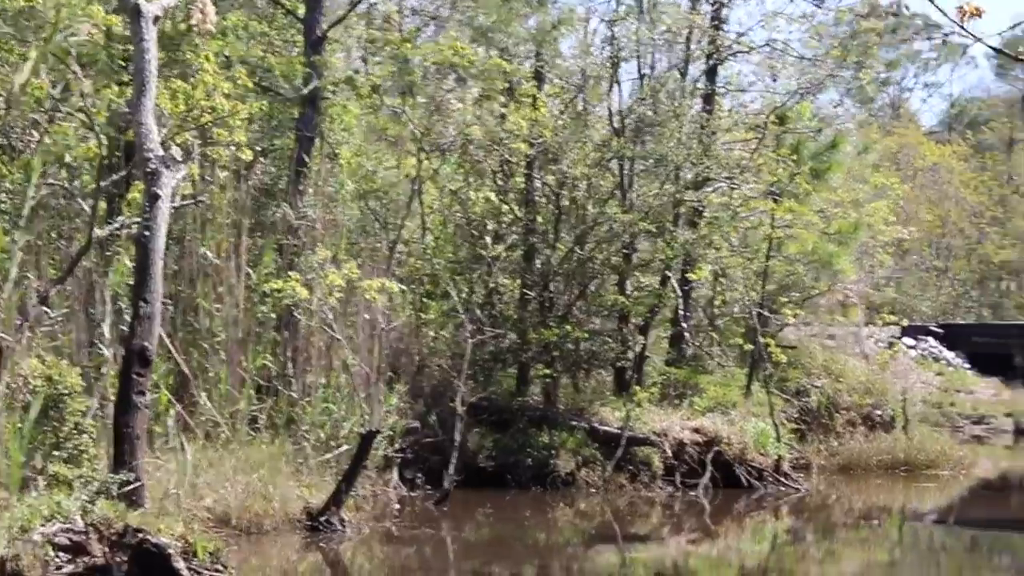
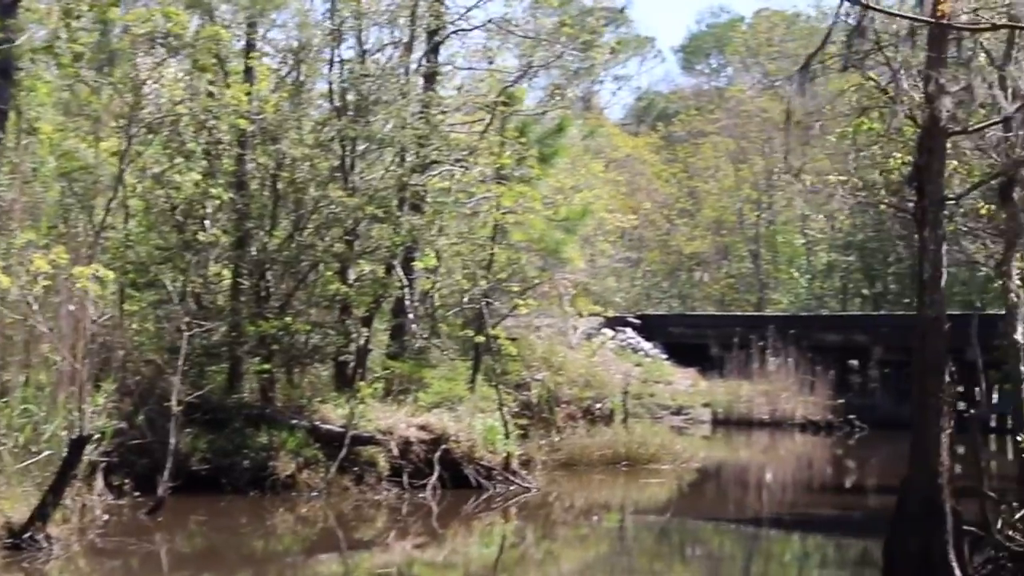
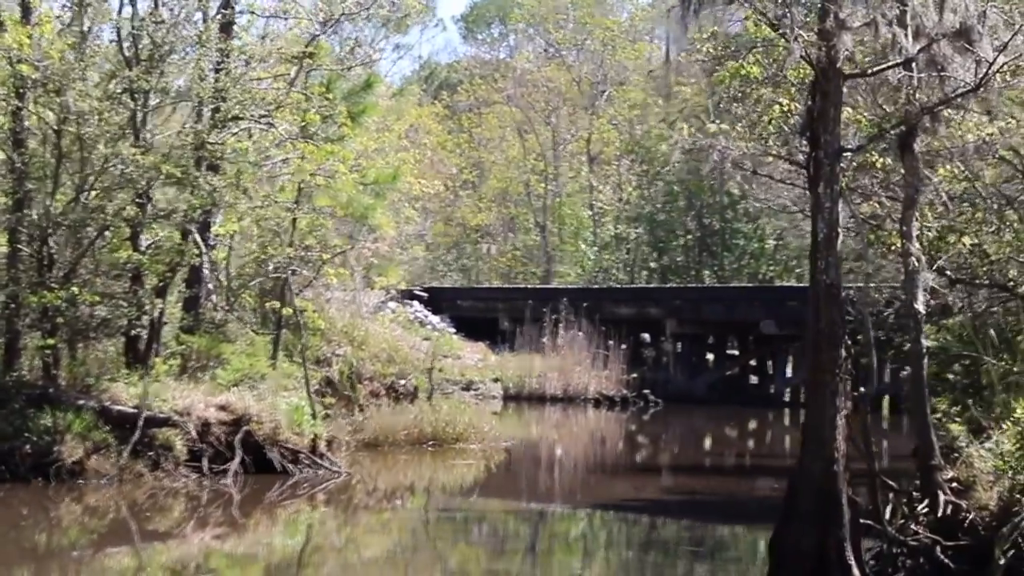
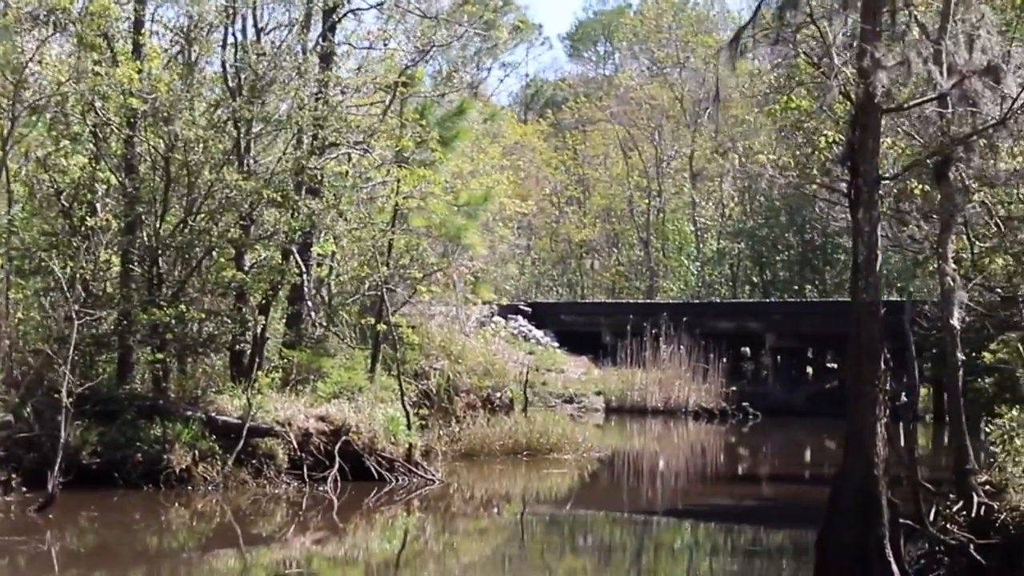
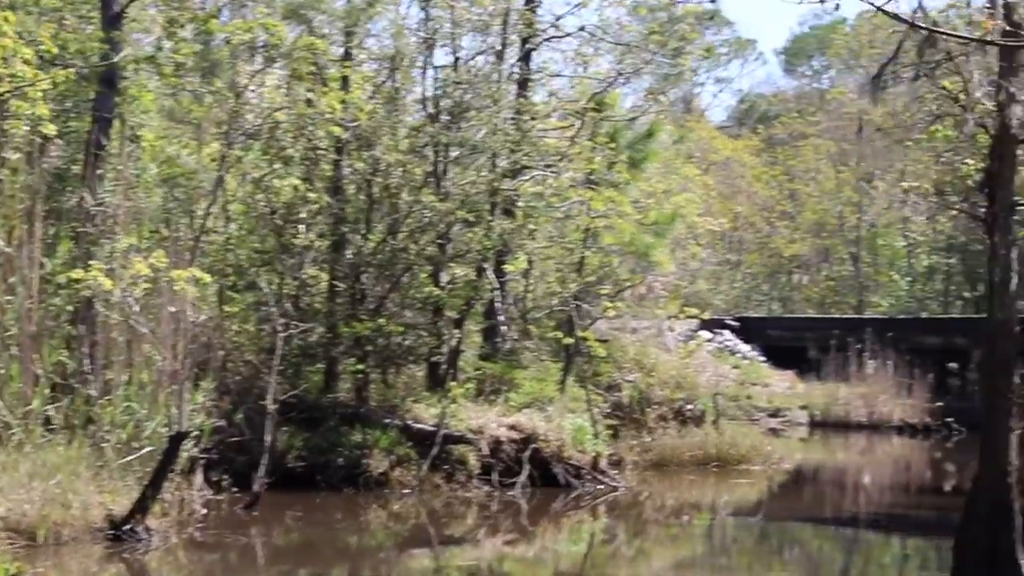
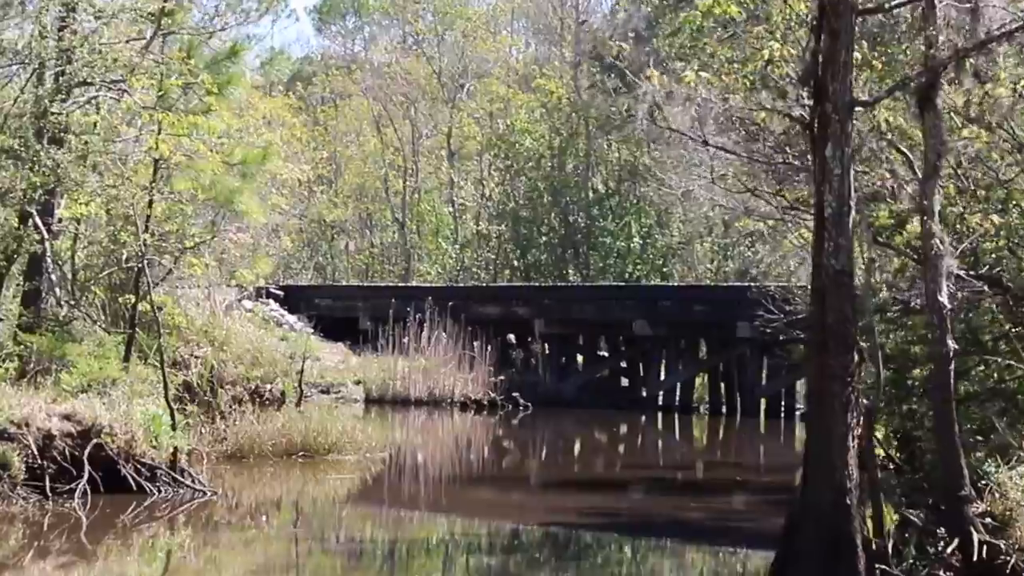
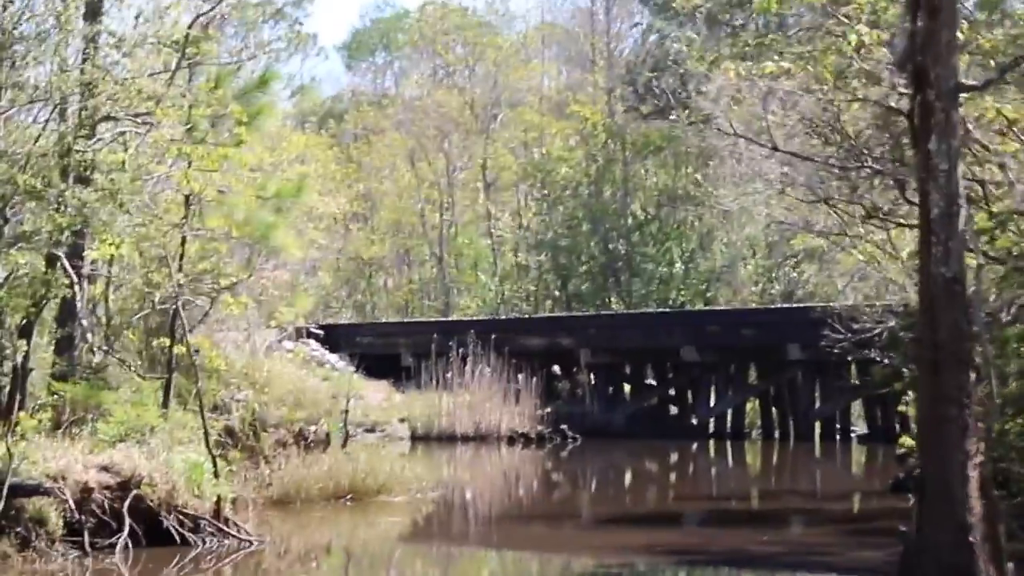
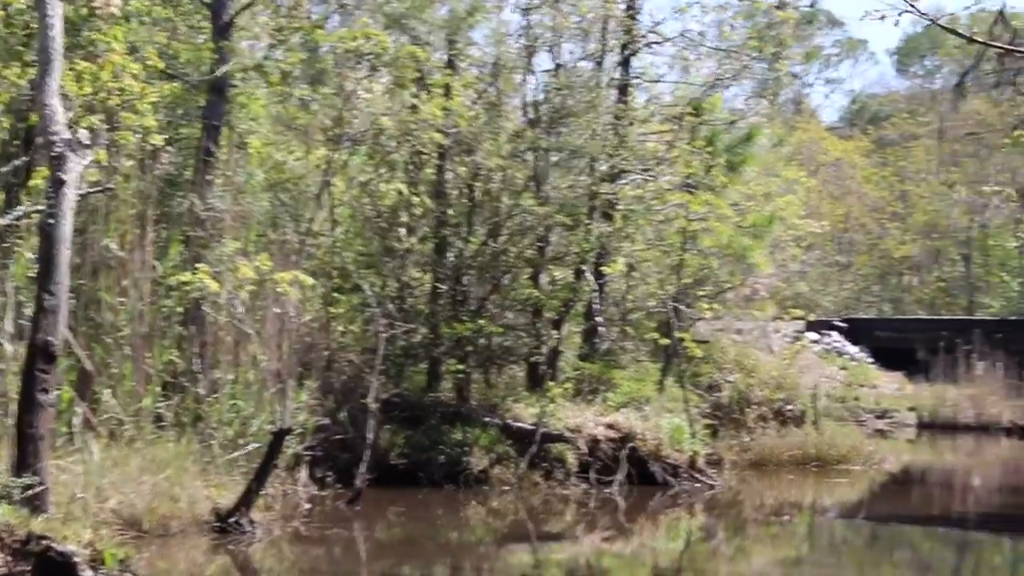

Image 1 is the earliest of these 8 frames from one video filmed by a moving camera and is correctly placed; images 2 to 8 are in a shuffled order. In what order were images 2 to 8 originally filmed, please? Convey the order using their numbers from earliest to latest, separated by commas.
8, 5, 2, 4, 3, 6, 7
